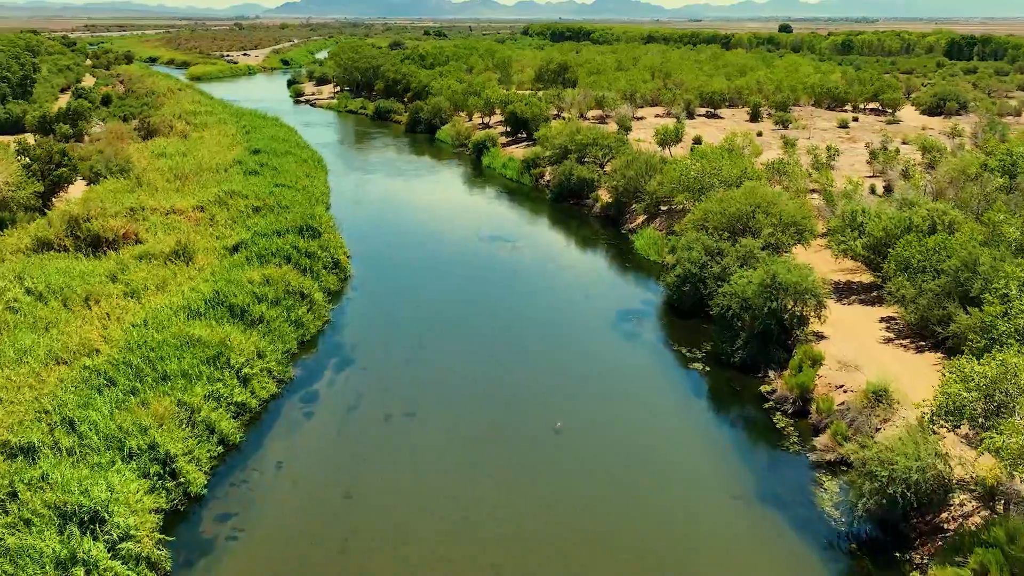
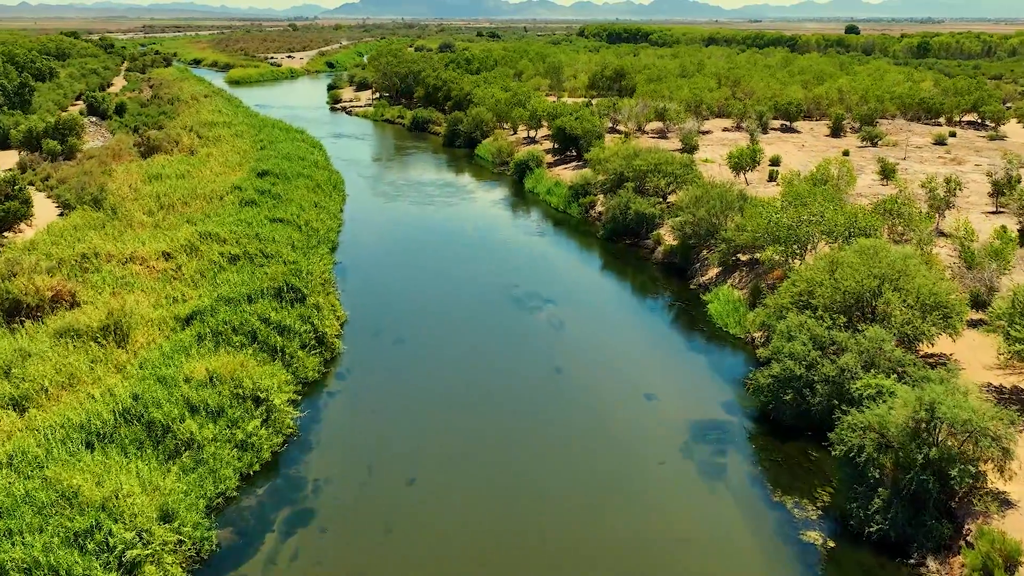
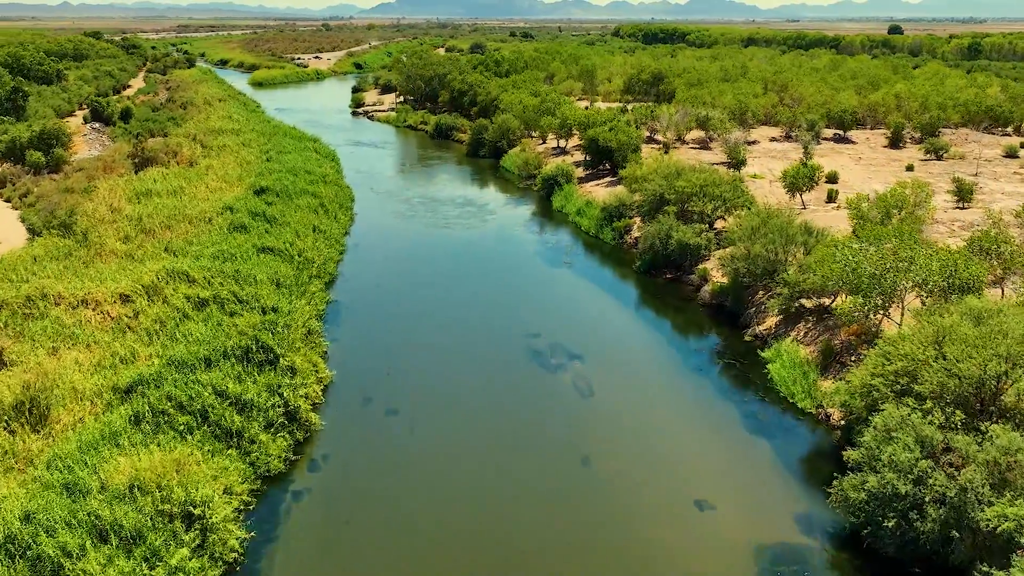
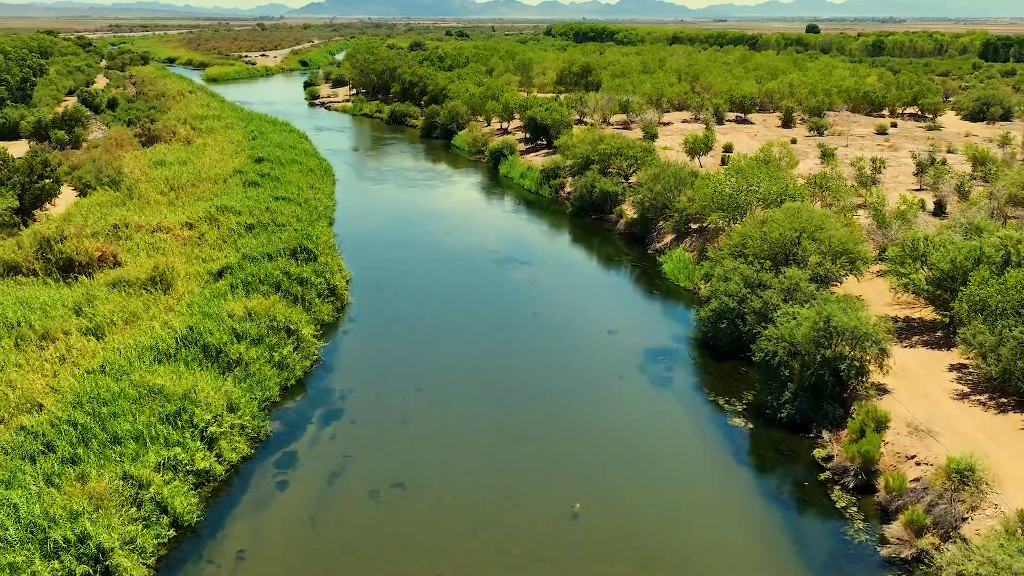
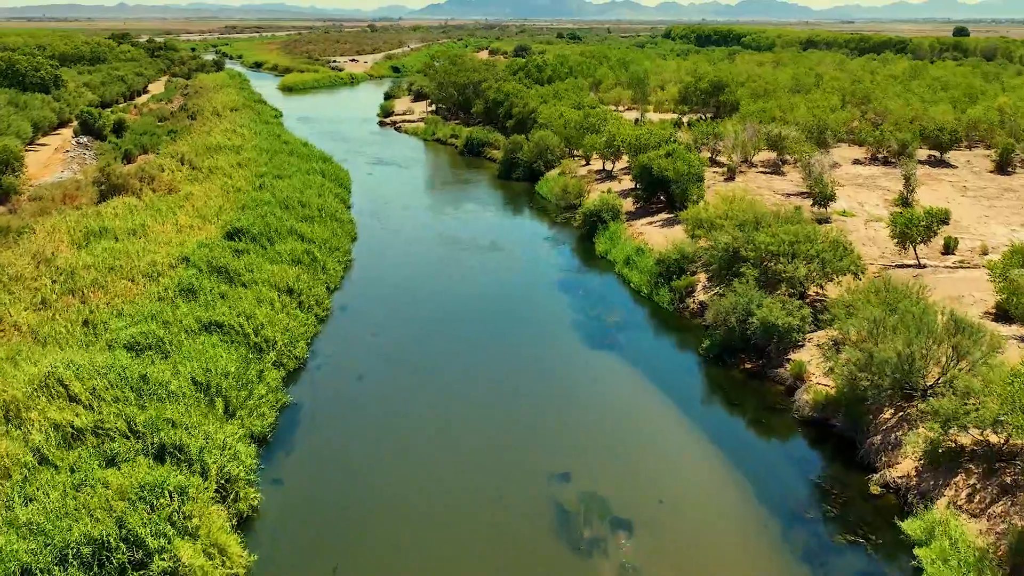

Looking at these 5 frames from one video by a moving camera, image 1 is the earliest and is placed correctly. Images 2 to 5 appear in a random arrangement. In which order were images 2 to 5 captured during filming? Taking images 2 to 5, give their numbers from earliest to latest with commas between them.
4, 2, 3, 5
